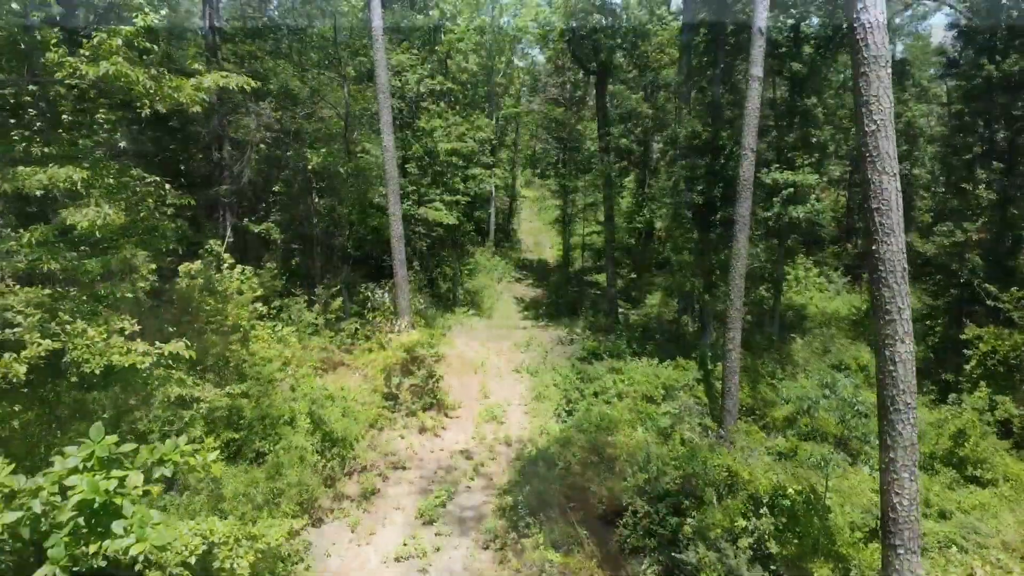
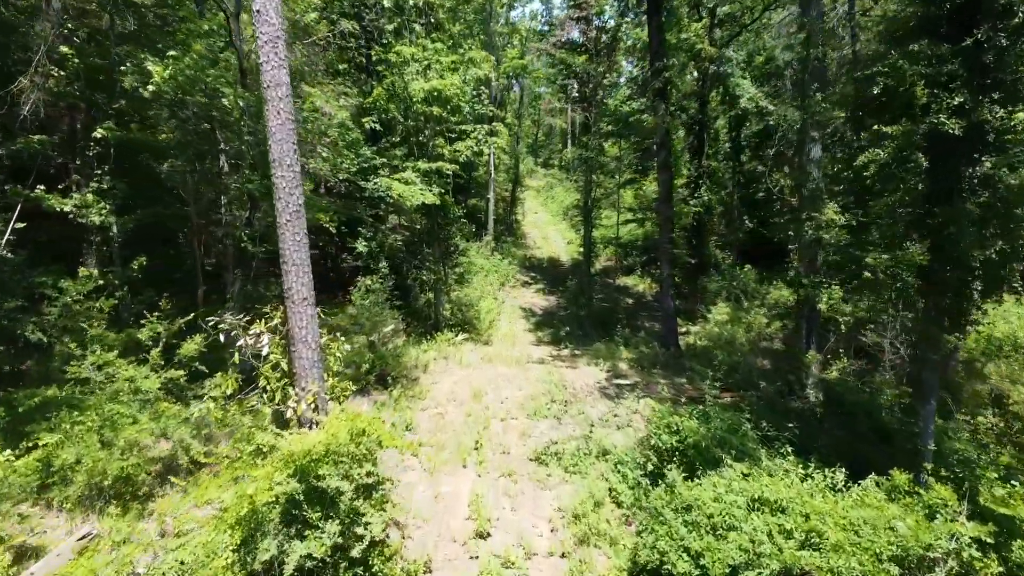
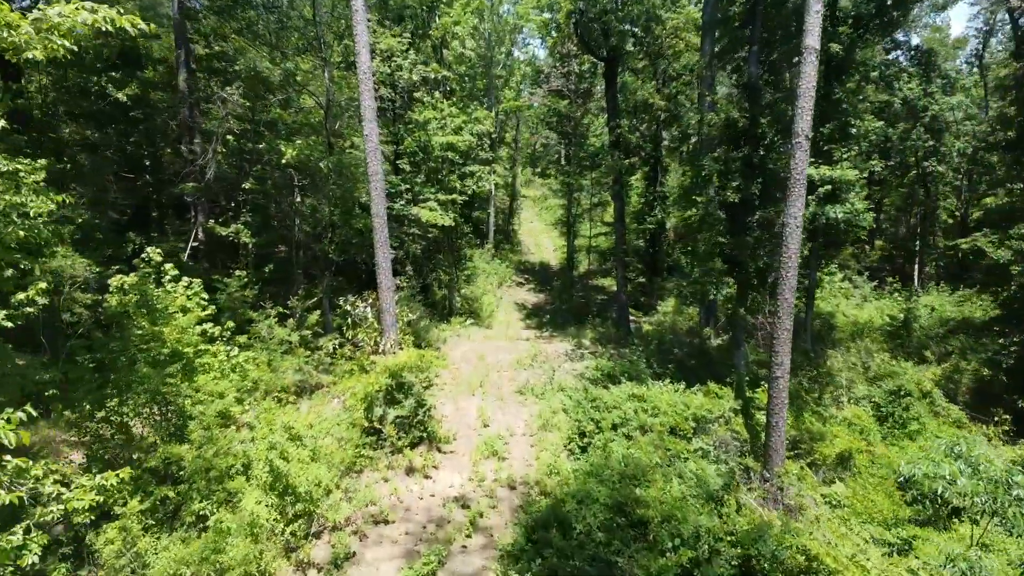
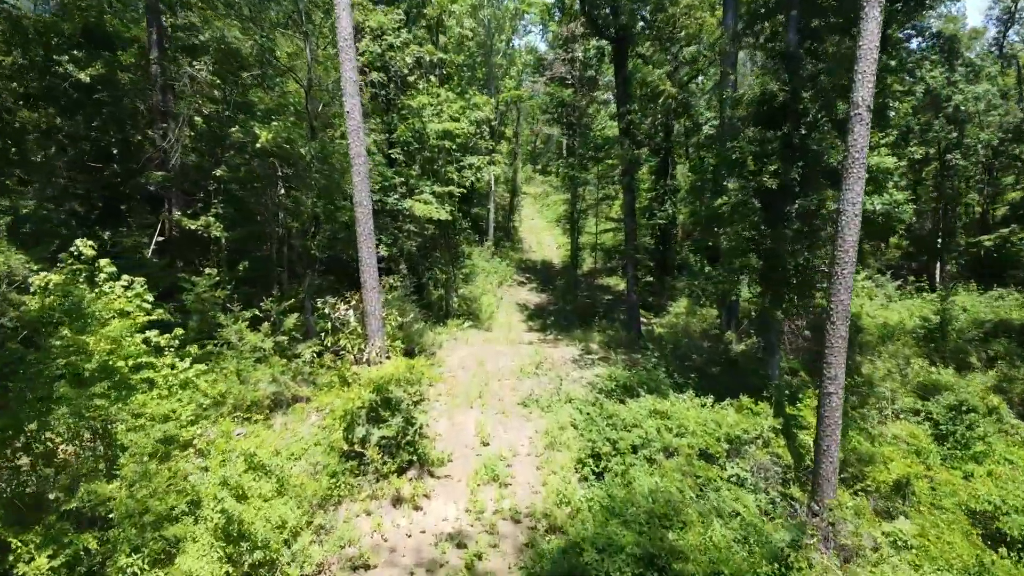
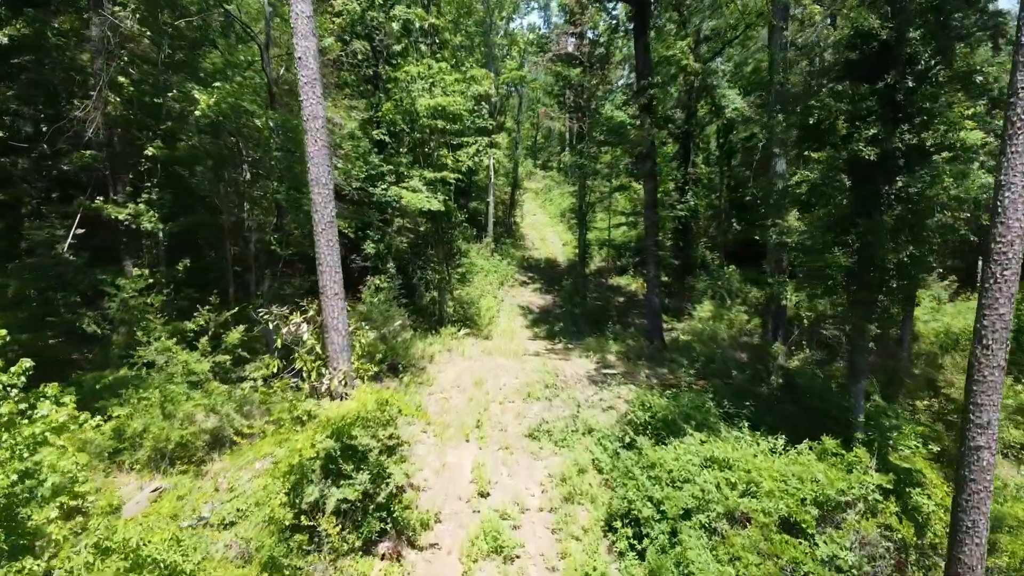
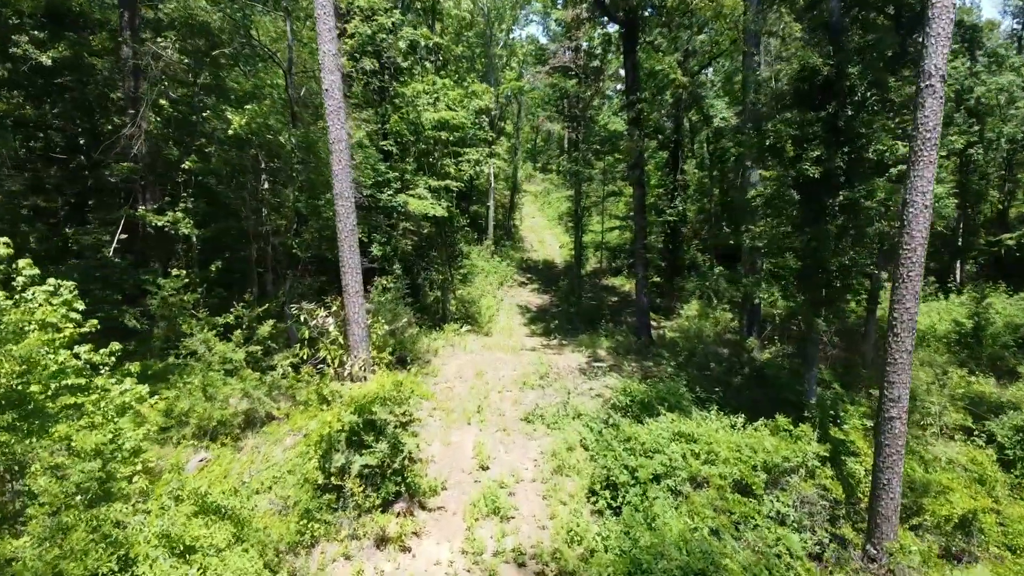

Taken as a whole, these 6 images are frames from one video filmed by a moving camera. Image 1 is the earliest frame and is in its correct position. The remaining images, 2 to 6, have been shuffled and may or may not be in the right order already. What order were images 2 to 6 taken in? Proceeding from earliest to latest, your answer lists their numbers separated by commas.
3, 4, 6, 5, 2
